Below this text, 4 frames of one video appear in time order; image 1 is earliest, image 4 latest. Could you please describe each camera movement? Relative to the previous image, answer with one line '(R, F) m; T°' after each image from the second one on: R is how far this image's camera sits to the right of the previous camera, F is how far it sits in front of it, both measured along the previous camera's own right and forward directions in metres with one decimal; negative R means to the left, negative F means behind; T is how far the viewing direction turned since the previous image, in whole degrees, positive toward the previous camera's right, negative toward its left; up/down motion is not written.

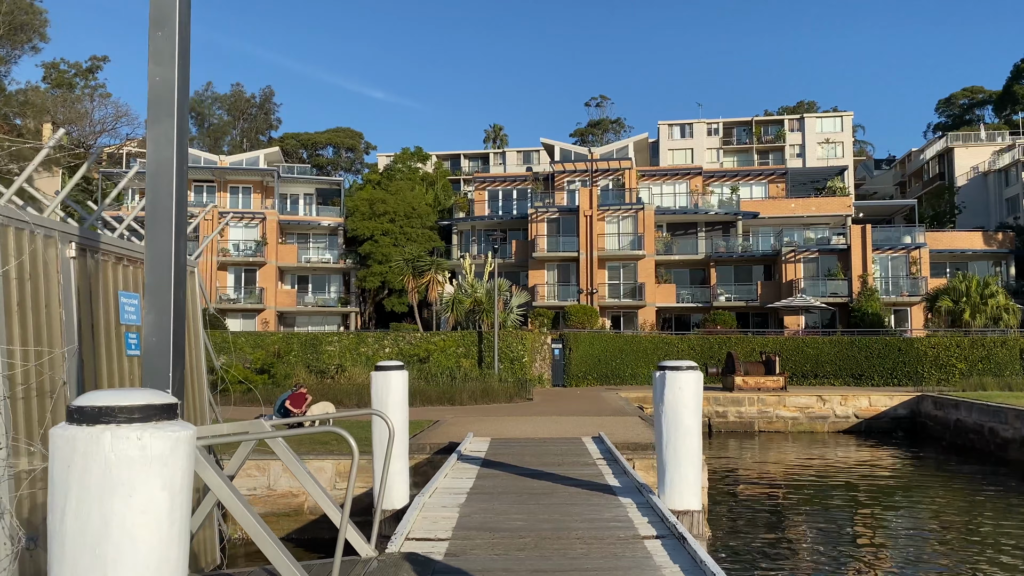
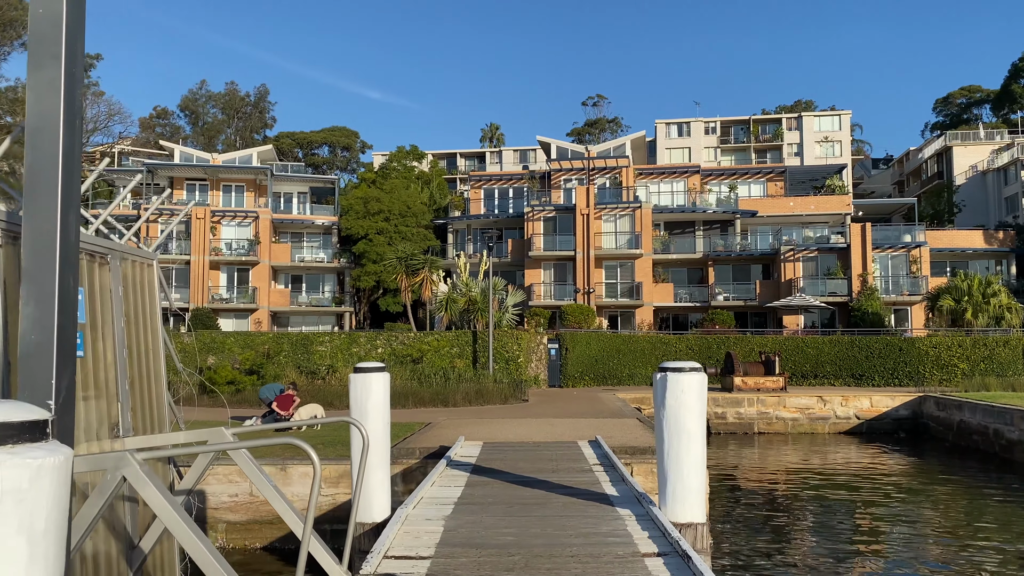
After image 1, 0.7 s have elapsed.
(+0.1, +0.5) m; 0°
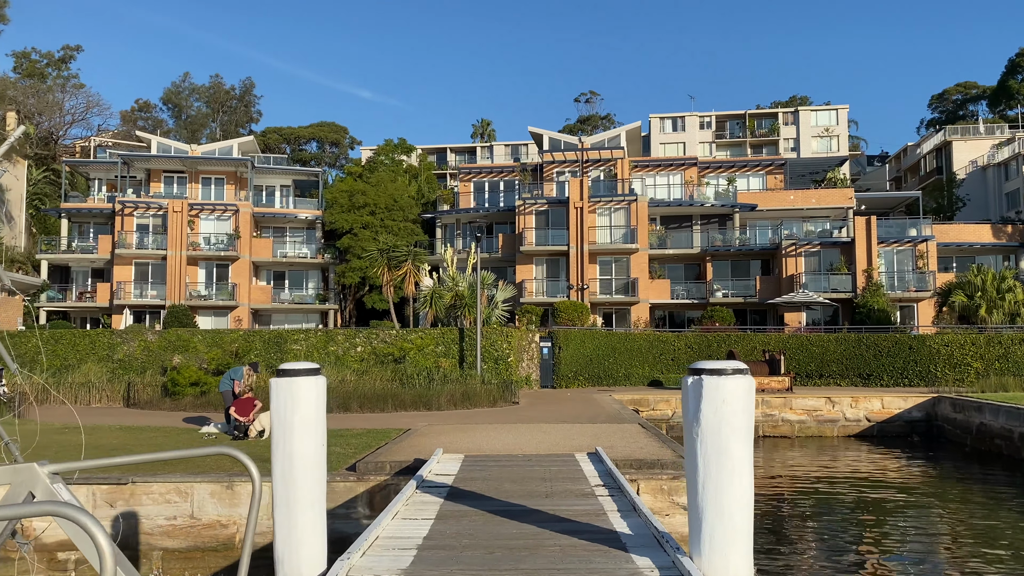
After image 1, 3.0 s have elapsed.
(+0.1, +1.8) m; +1°
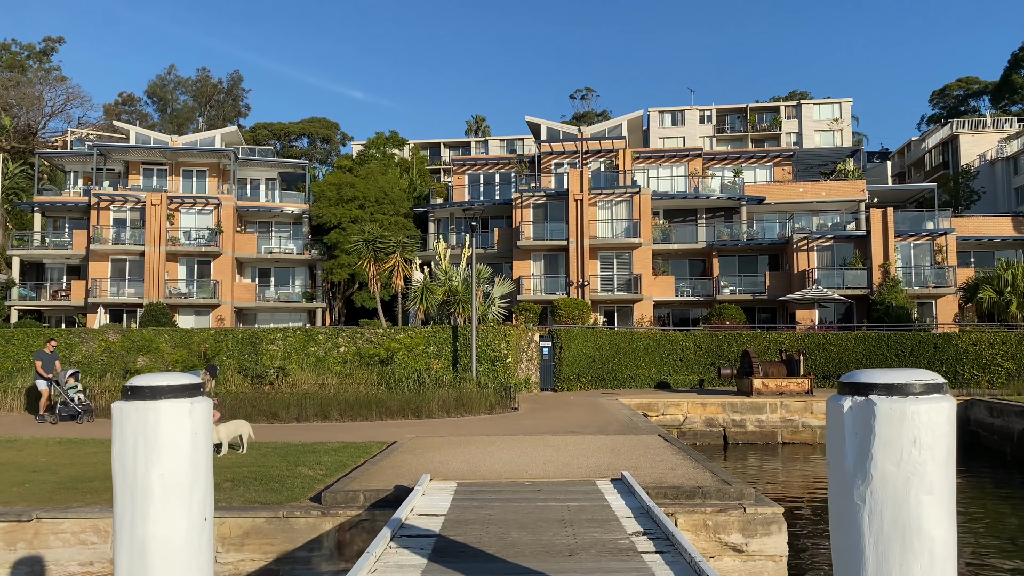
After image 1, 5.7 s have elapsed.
(-0.1, +2.2) m; 0°
